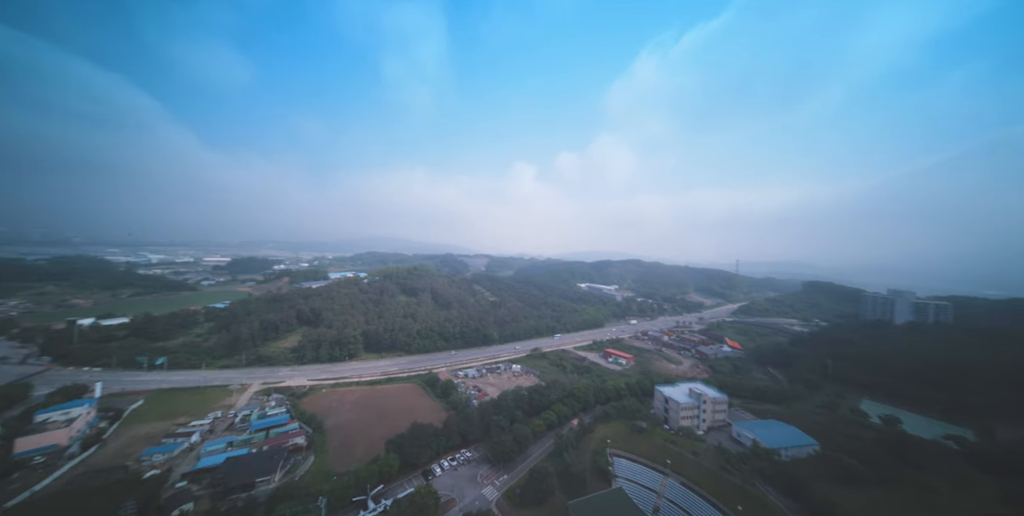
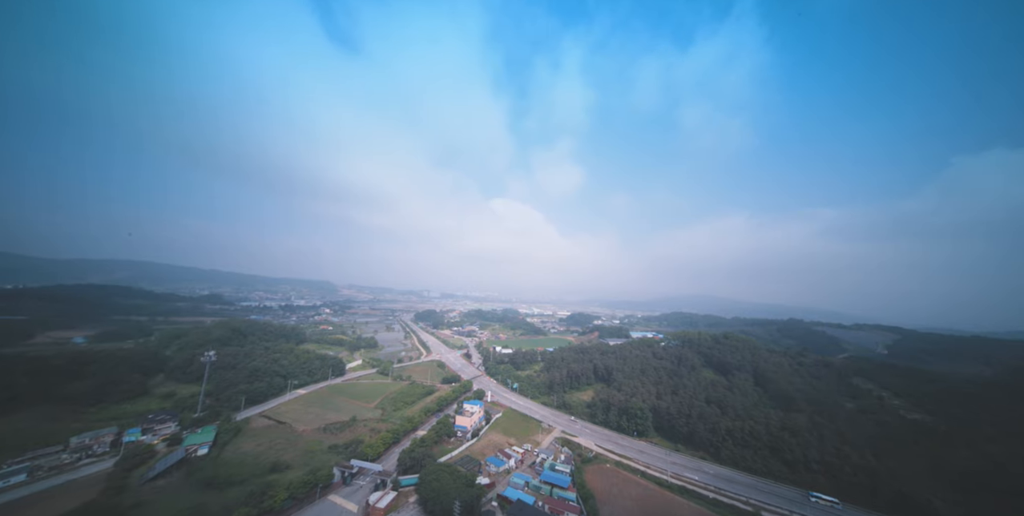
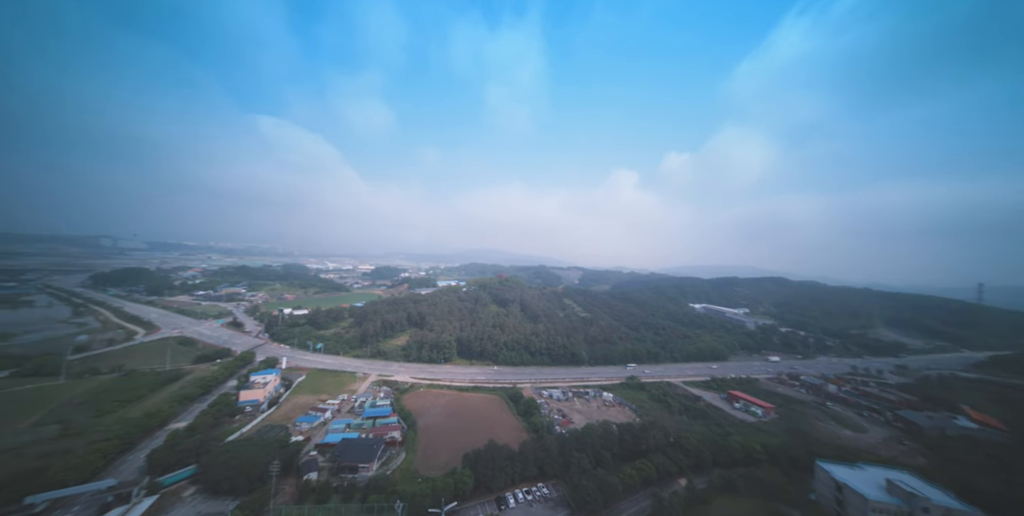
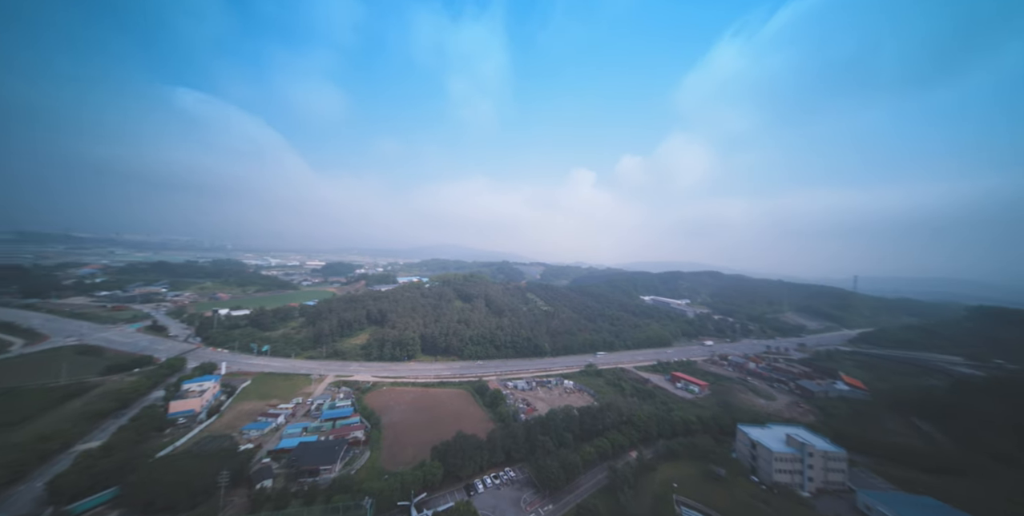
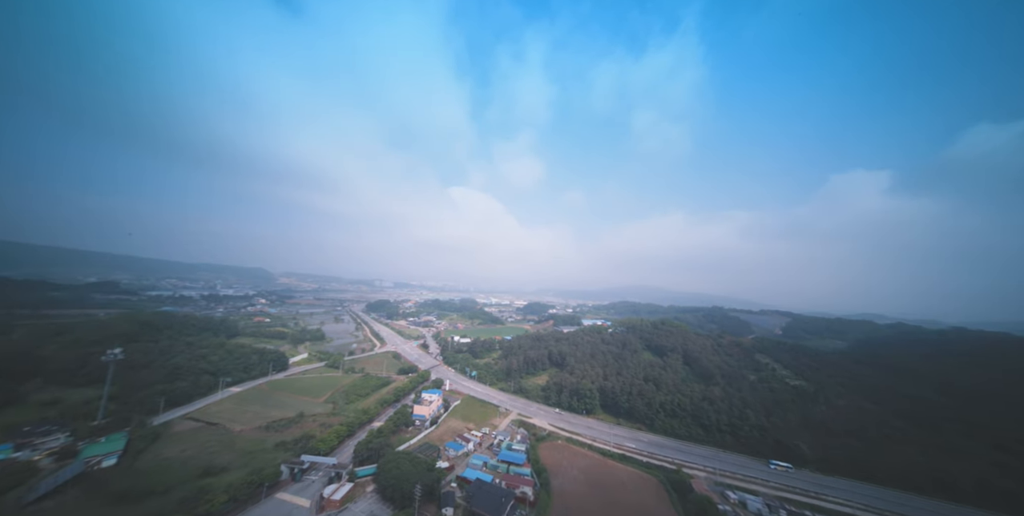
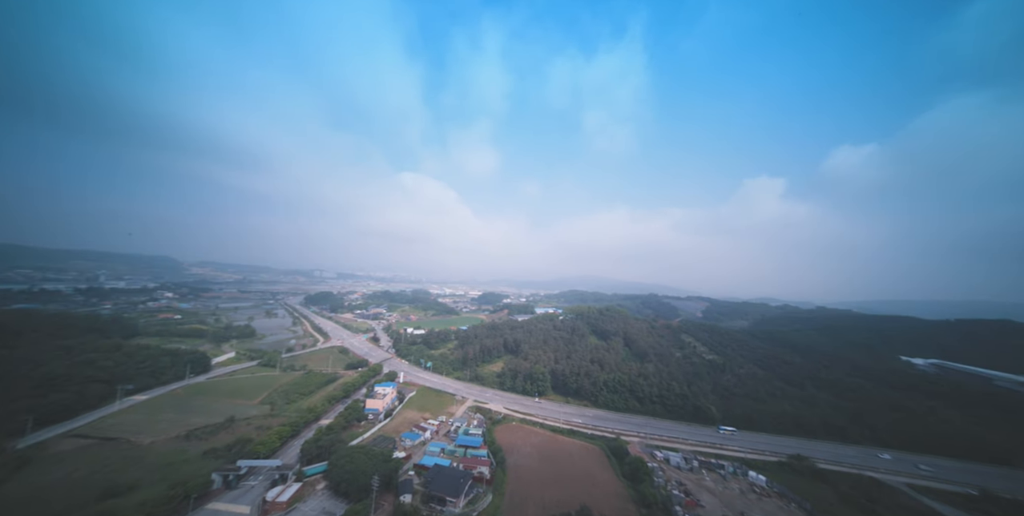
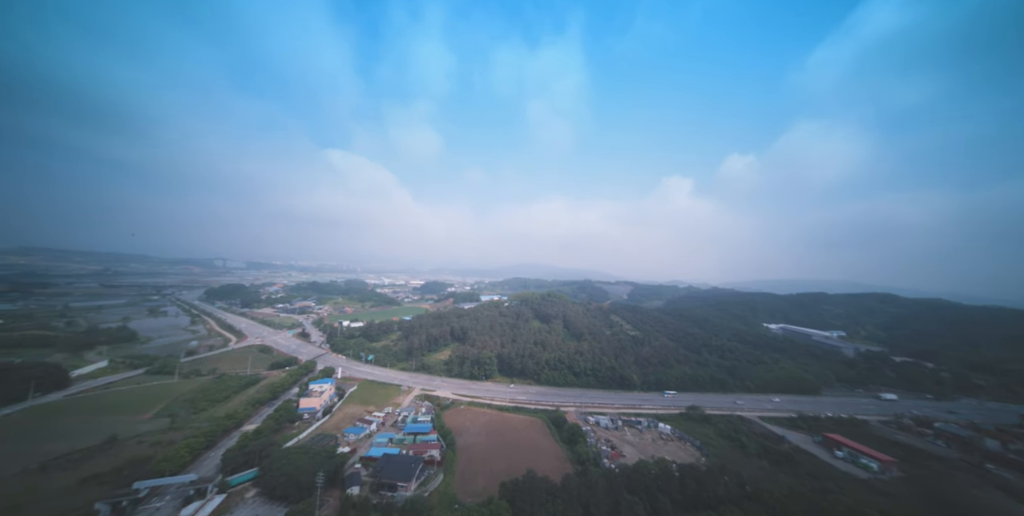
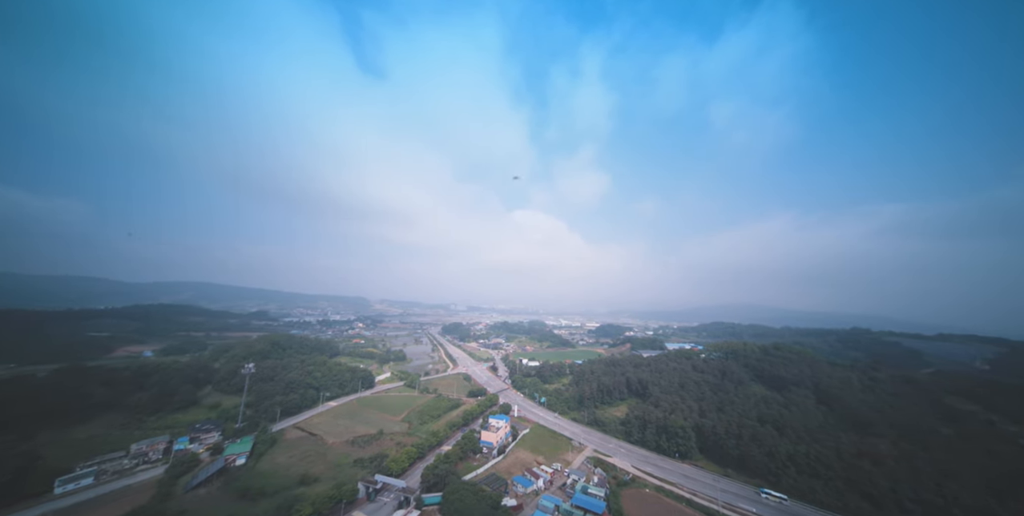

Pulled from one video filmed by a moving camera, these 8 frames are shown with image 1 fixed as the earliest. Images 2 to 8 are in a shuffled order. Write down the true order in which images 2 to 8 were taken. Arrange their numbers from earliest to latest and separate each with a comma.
4, 3, 7, 6, 5, 2, 8
